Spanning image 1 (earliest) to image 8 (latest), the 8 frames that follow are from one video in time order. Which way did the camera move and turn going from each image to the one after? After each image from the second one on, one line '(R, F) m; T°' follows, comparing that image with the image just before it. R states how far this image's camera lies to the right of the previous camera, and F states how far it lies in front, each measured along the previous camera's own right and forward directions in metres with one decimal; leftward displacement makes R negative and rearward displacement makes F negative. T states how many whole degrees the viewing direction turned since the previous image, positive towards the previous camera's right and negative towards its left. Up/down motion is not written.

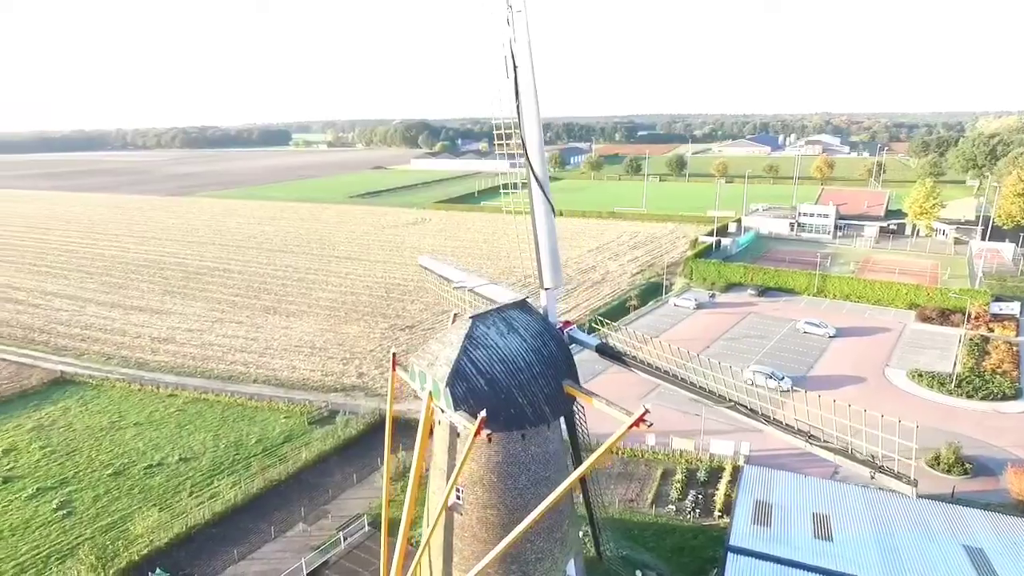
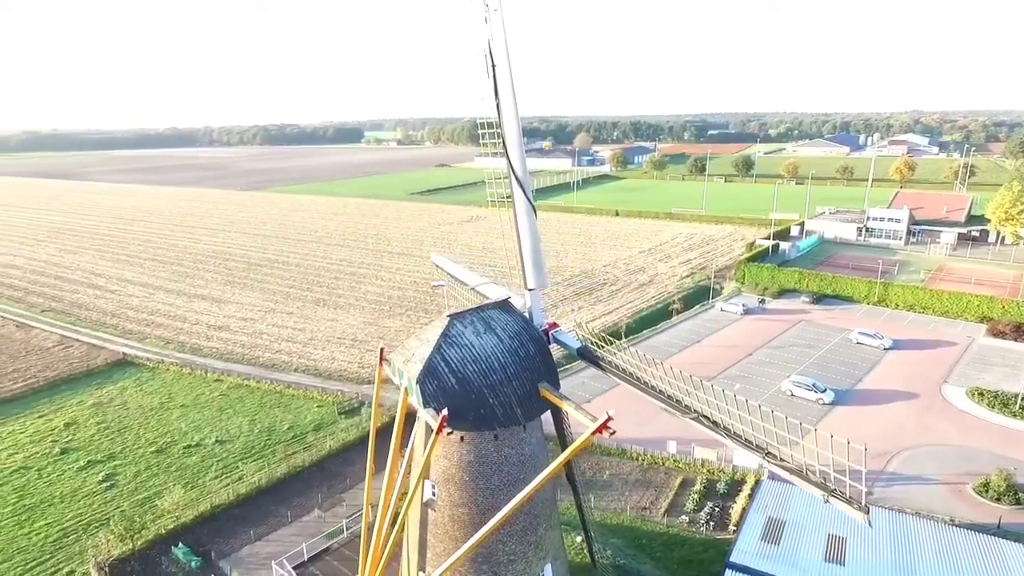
(+1.1, +0.1) m; -6°
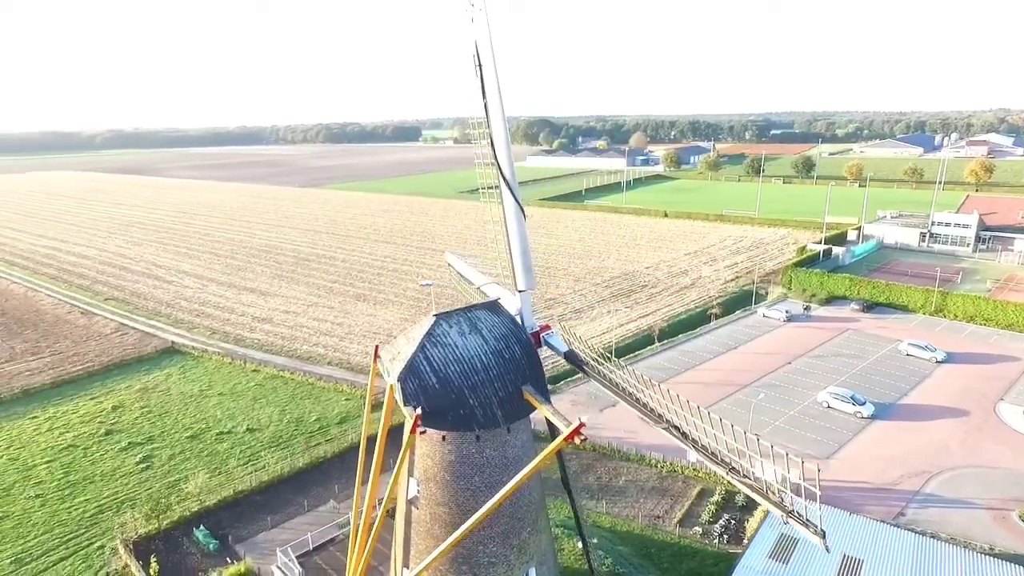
(+0.9, +0.1) m; -5°
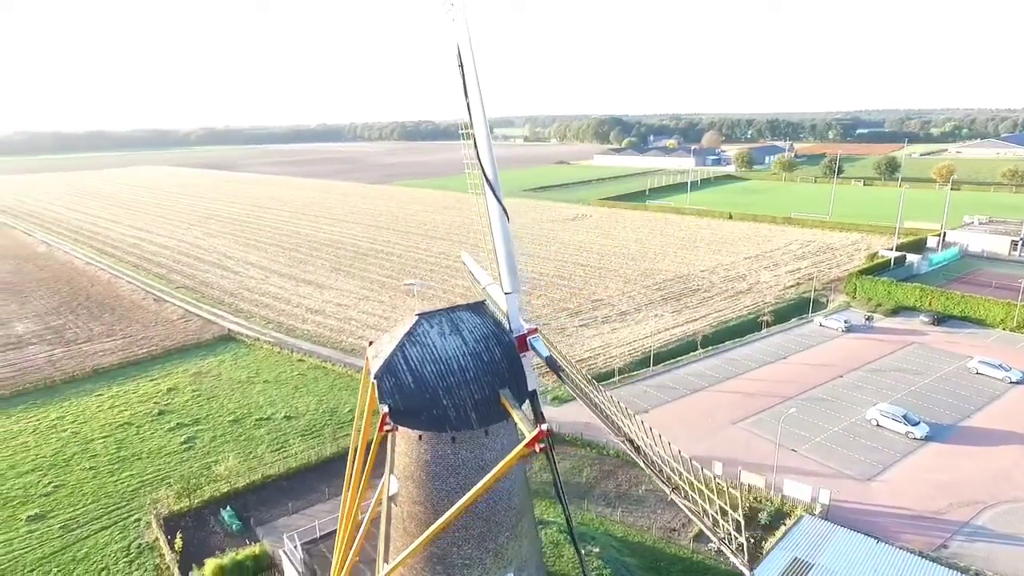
(+1.1, +0.2) m; -6°
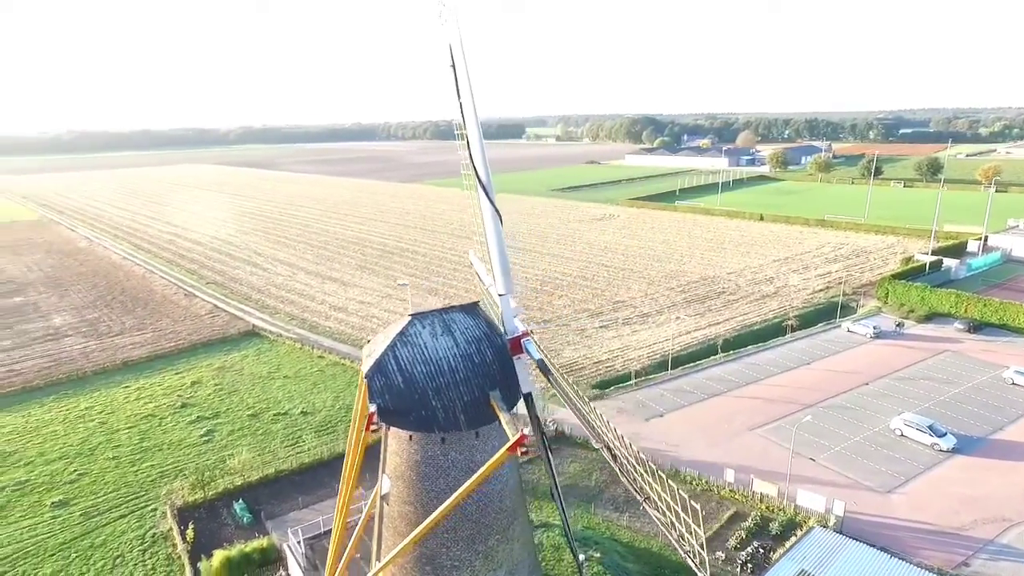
(+0.5, +0.1) m; -3°
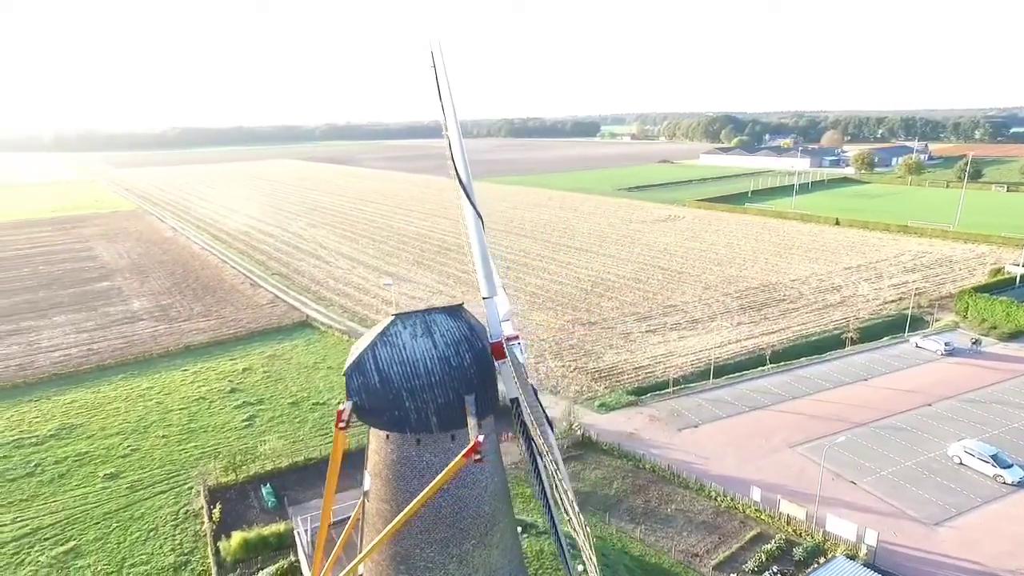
(+1.2, +0.2) m; -6°
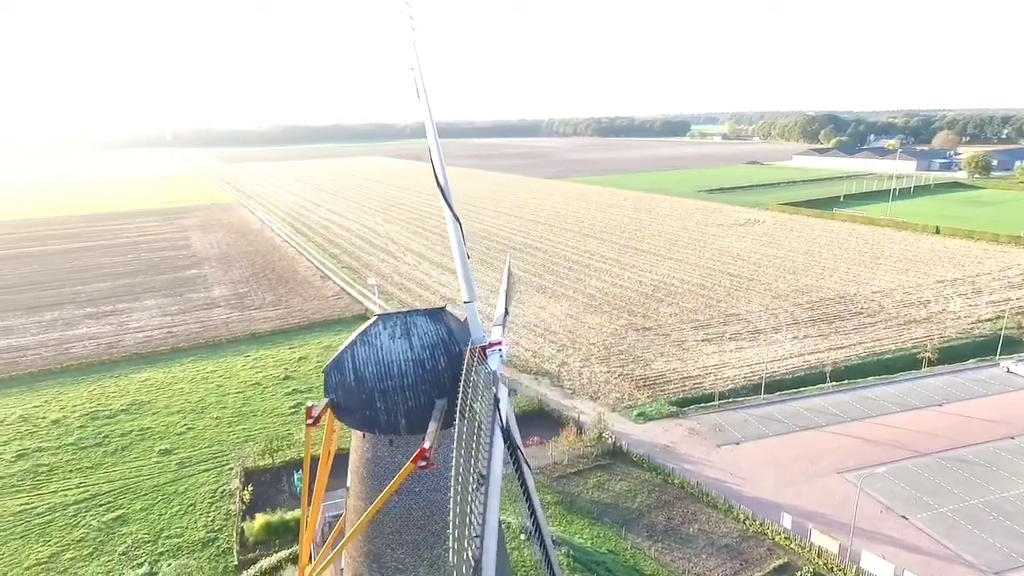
(+1.3, +0.2) m; -7°
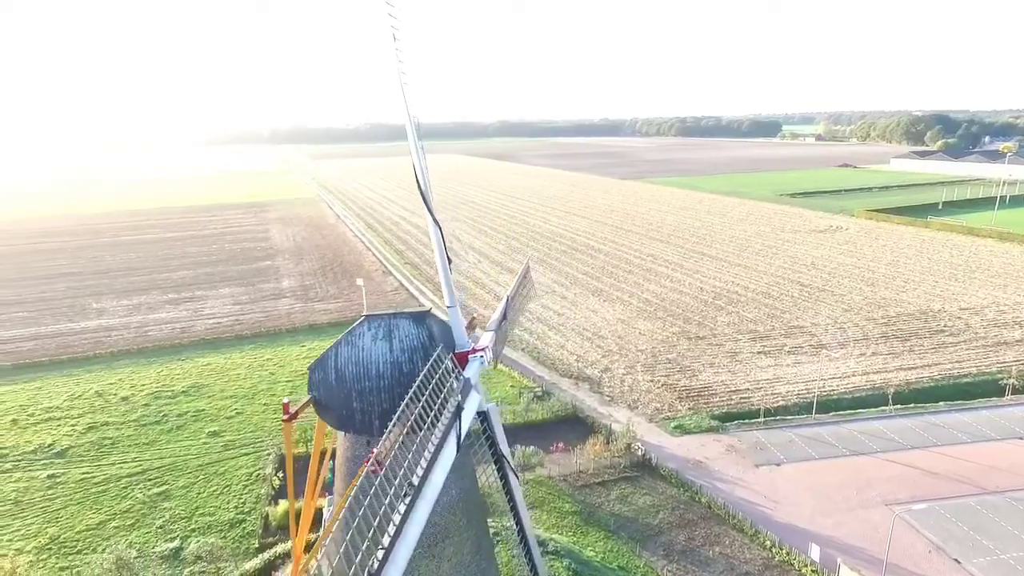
(+1.2, +0.2) m; -7°
